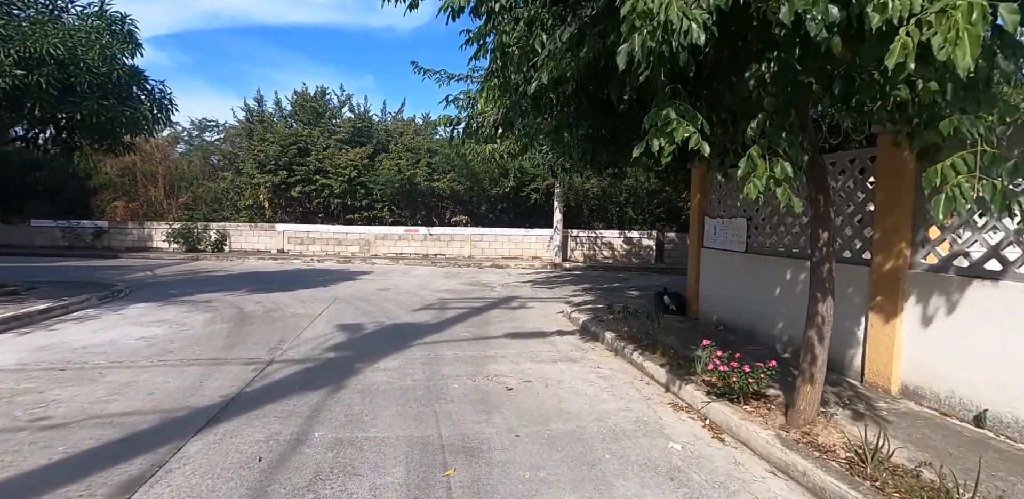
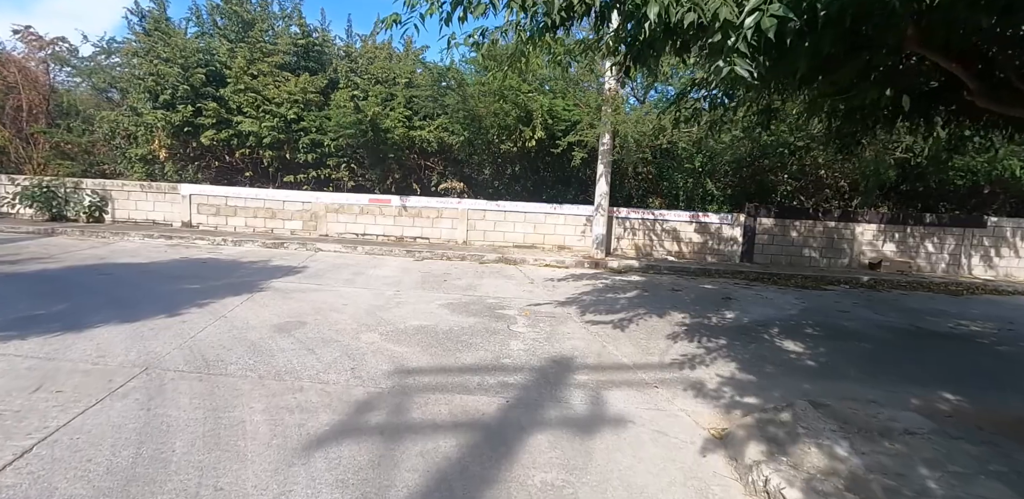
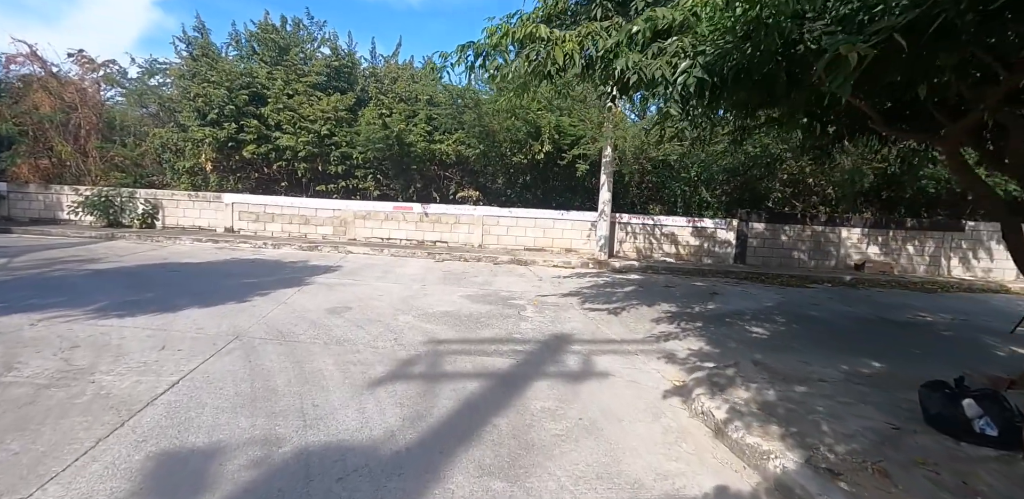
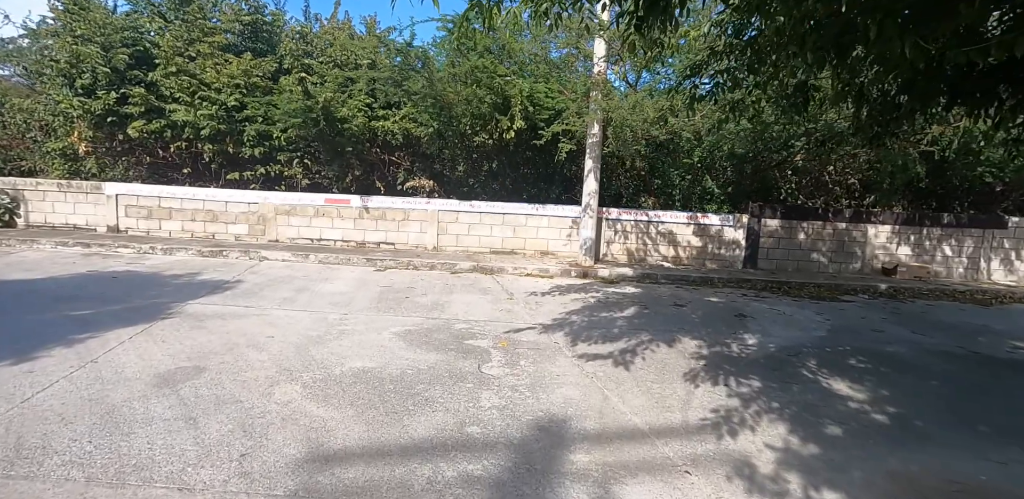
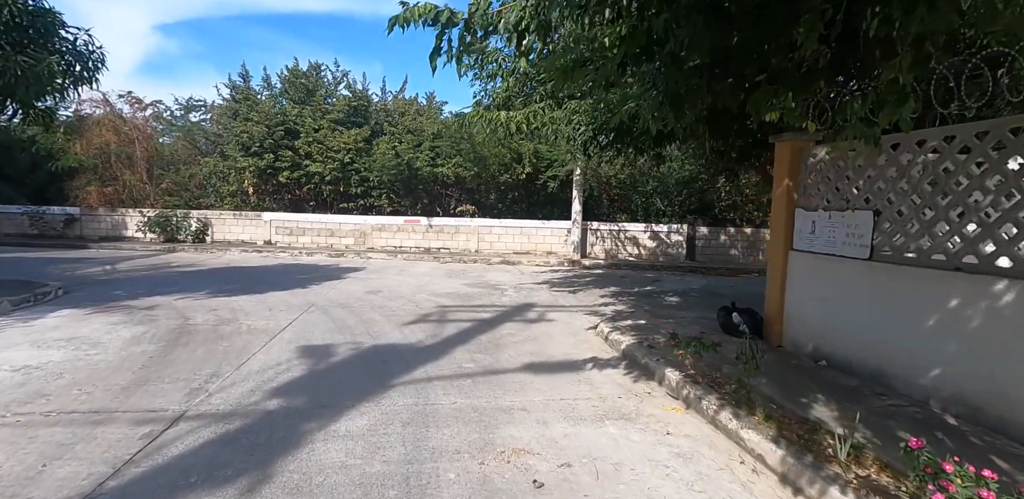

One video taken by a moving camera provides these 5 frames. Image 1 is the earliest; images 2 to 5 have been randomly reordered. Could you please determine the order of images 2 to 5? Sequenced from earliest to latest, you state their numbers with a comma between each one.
5, 3, 2, 4
